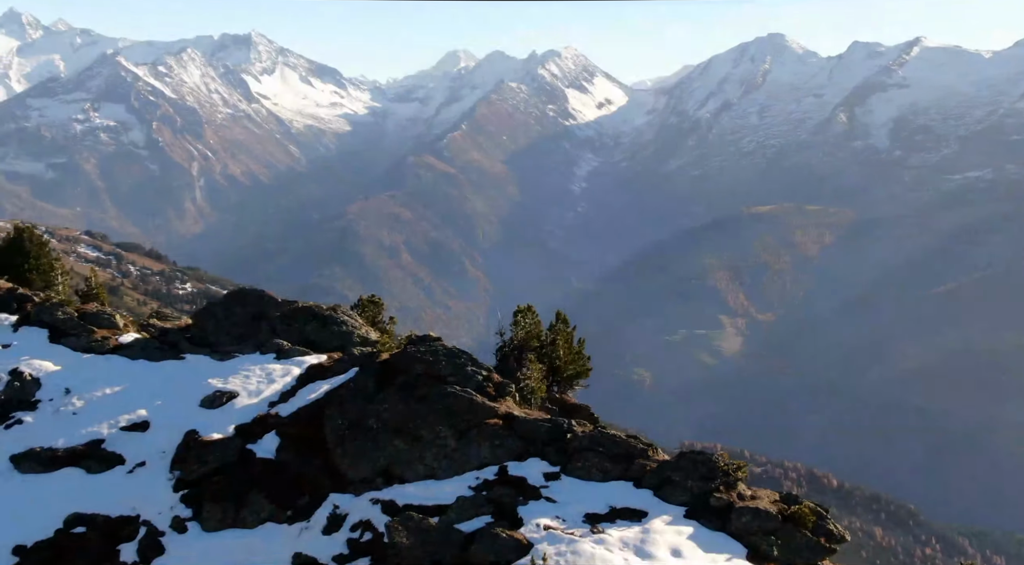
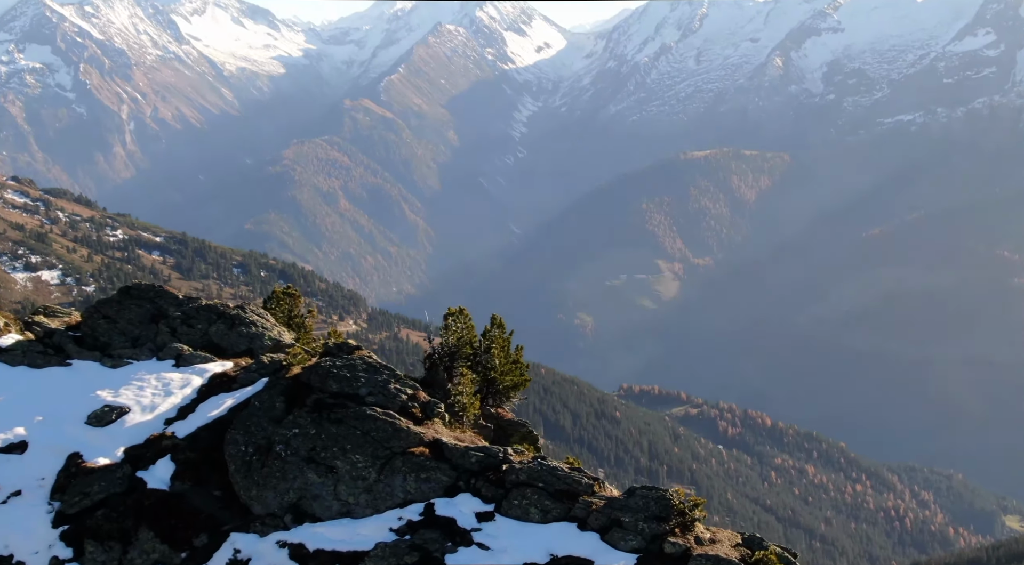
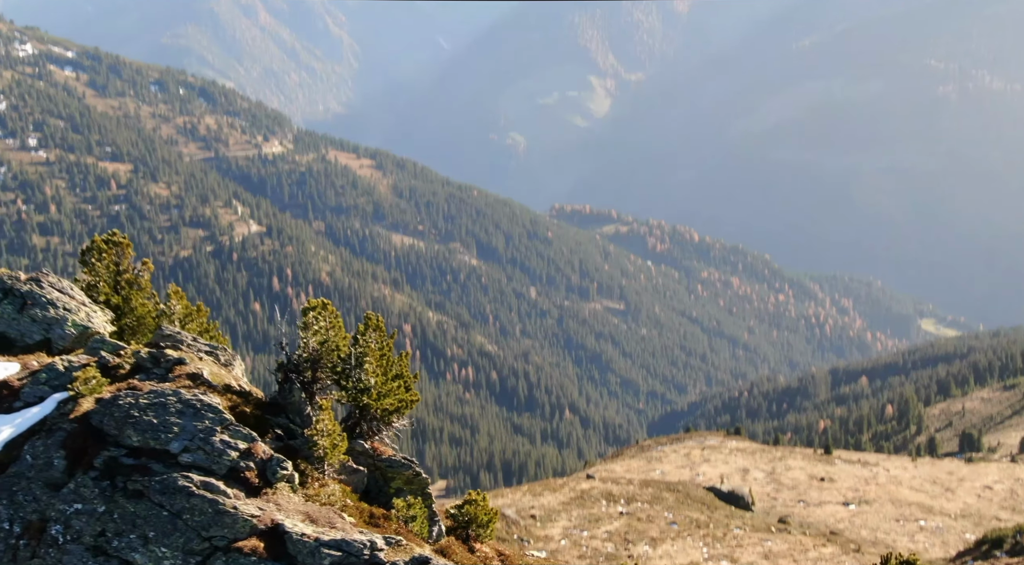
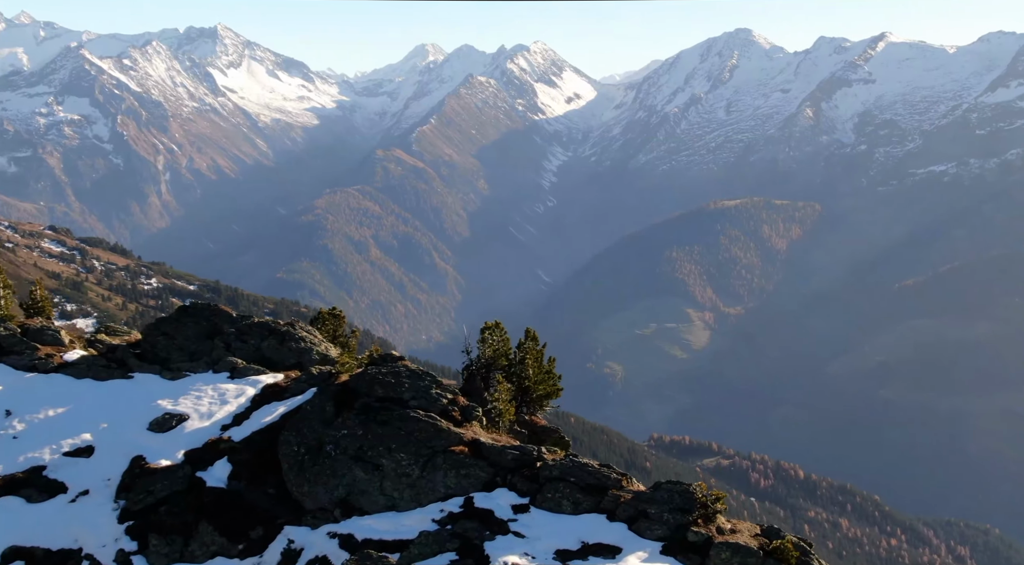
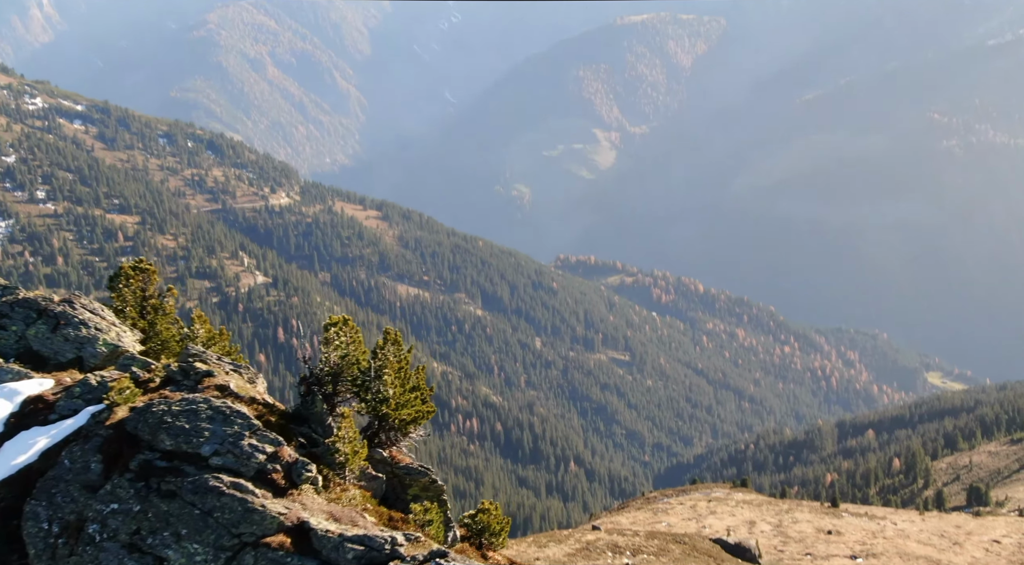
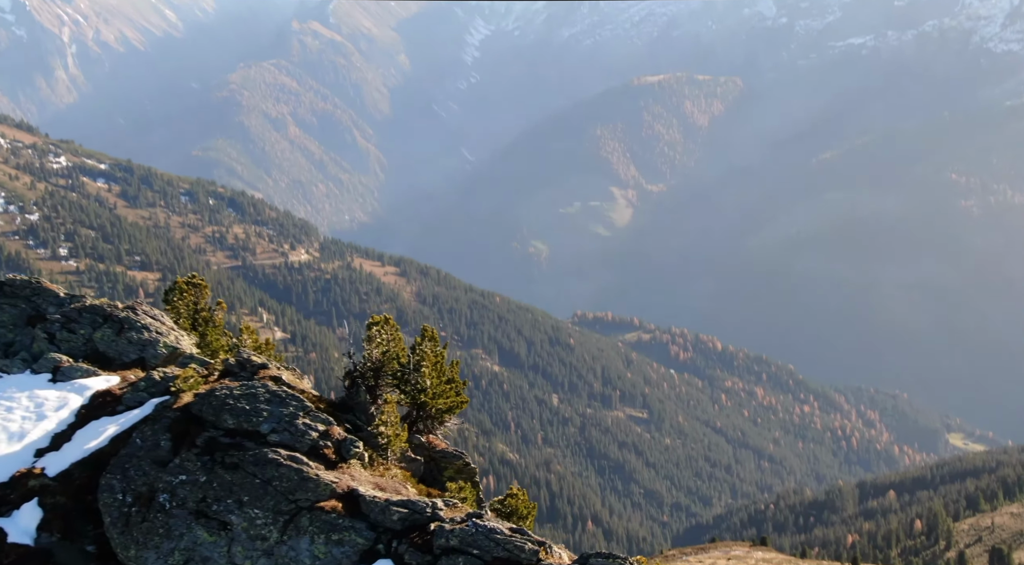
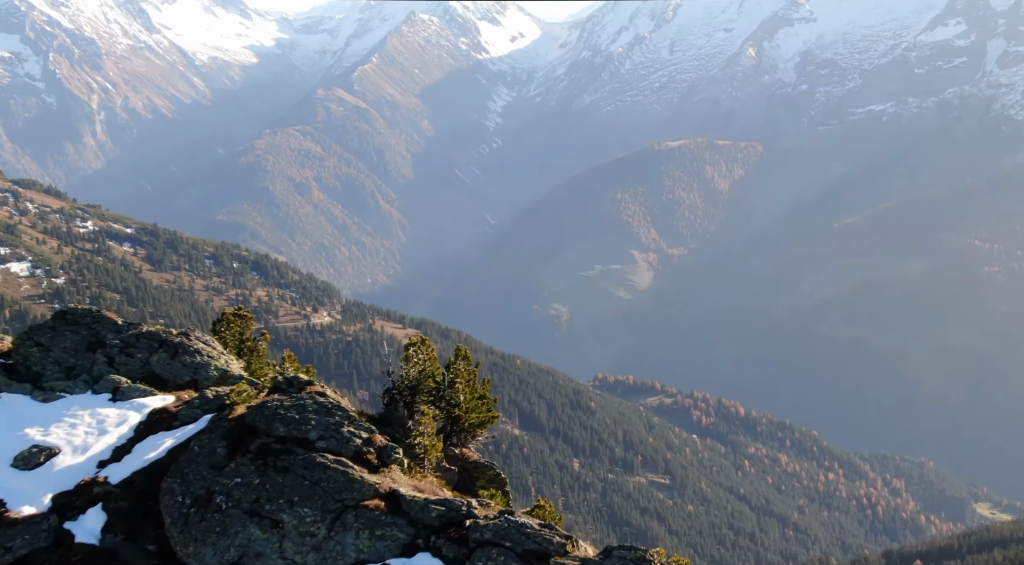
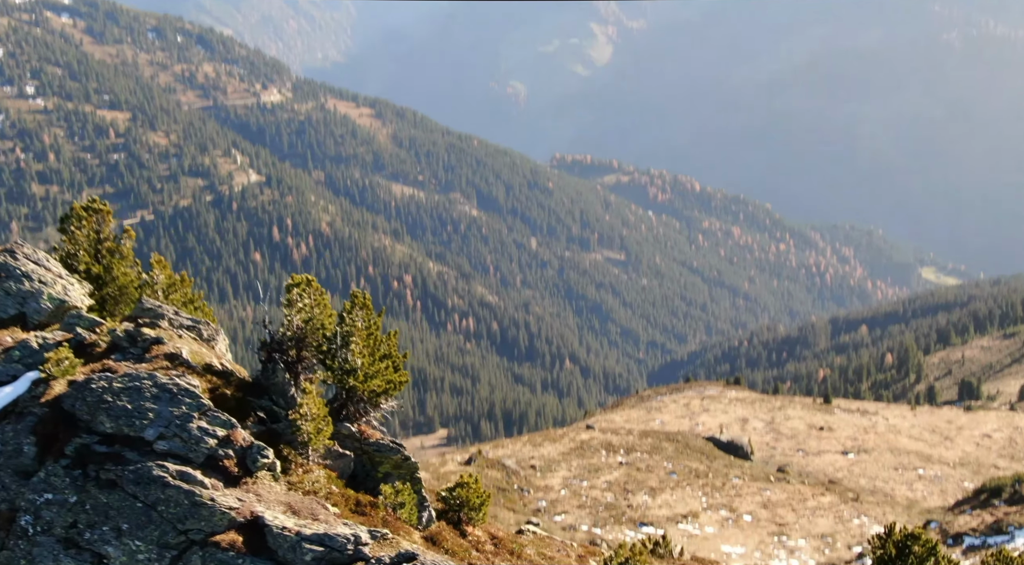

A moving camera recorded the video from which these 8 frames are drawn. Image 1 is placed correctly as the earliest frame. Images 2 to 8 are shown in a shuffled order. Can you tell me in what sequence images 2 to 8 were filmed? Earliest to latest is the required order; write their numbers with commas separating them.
4, 2, 7, 6, 5, 3, 8
